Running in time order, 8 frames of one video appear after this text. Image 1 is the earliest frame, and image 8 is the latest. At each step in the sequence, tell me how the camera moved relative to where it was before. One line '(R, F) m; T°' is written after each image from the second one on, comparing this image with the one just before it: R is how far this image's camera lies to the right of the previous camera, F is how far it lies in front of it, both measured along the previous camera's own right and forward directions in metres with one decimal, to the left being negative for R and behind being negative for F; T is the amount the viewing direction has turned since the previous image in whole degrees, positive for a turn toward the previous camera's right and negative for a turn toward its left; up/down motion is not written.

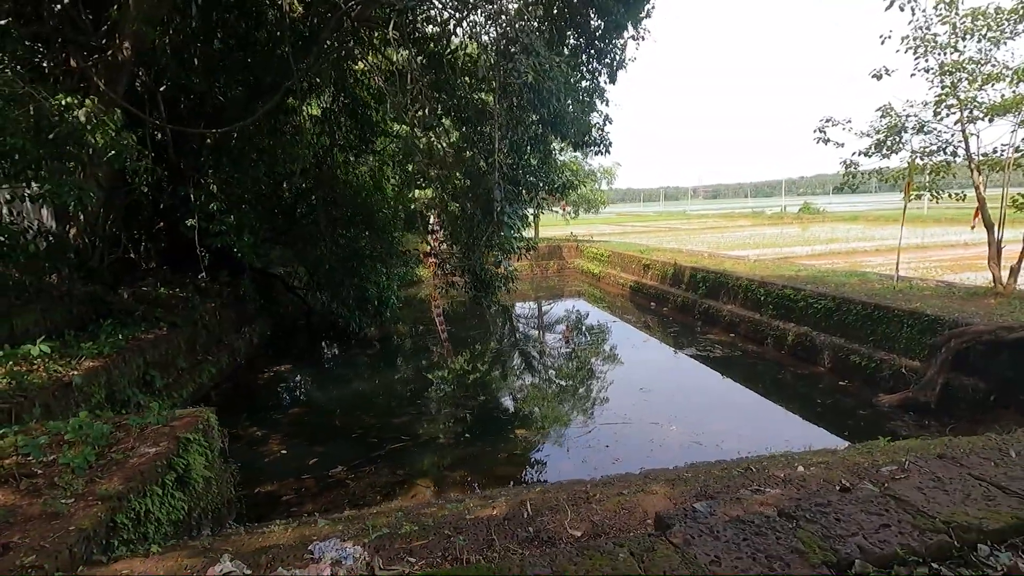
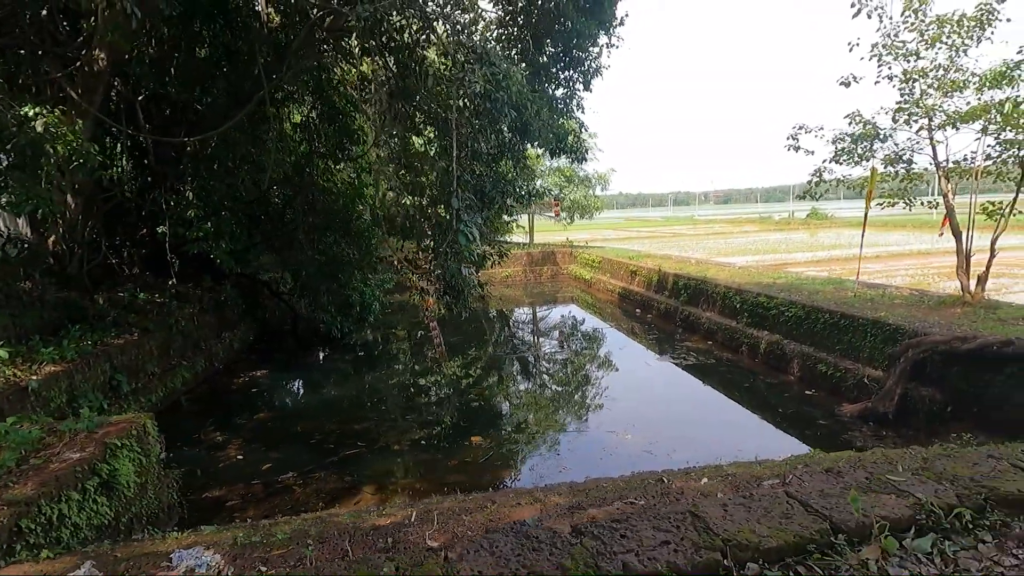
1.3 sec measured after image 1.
(+0.4, 0.0) m; -1°
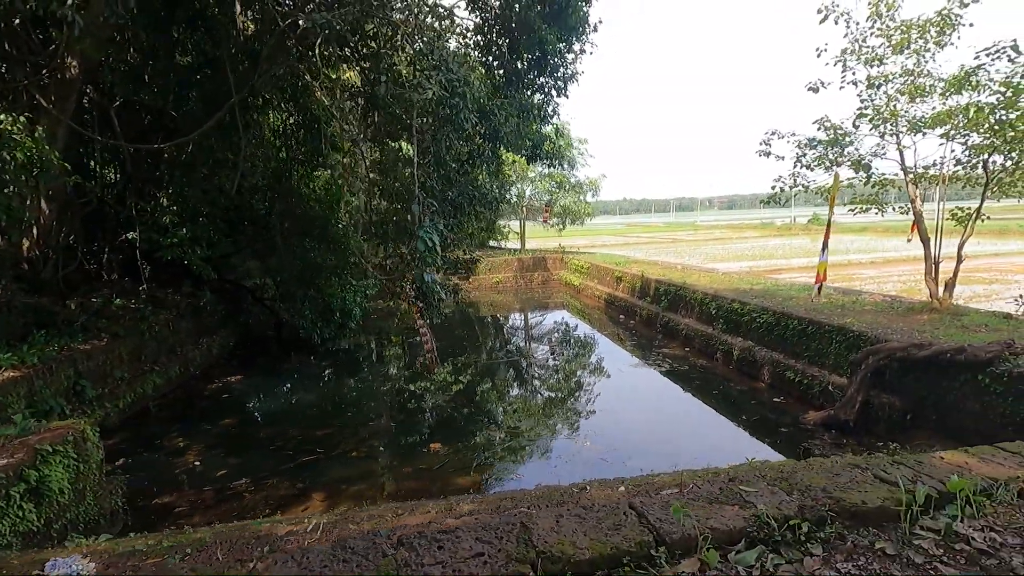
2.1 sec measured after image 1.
(+0.3, 0.0) m; 0°
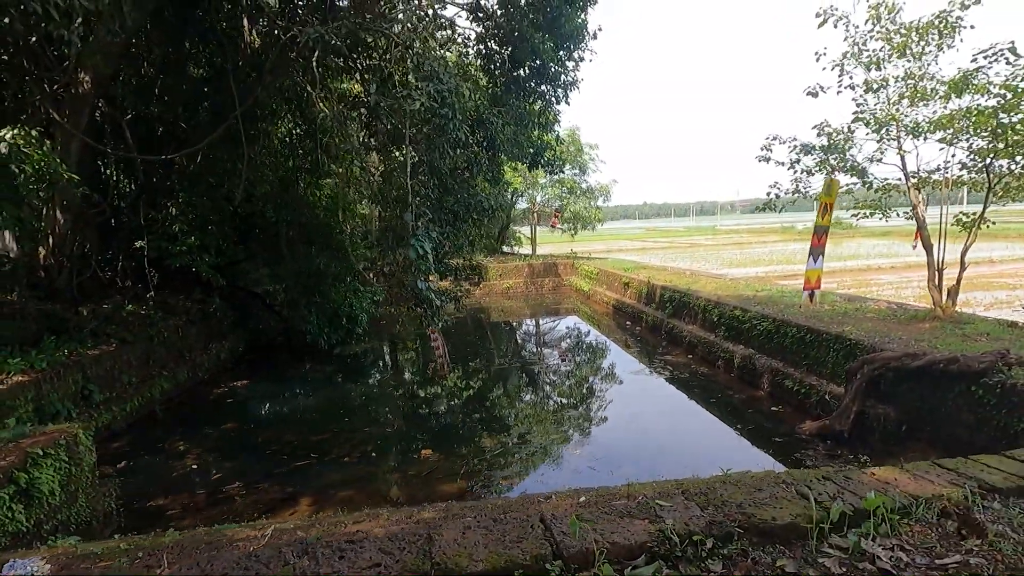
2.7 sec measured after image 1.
(+0.2, 0.0) m; -2°
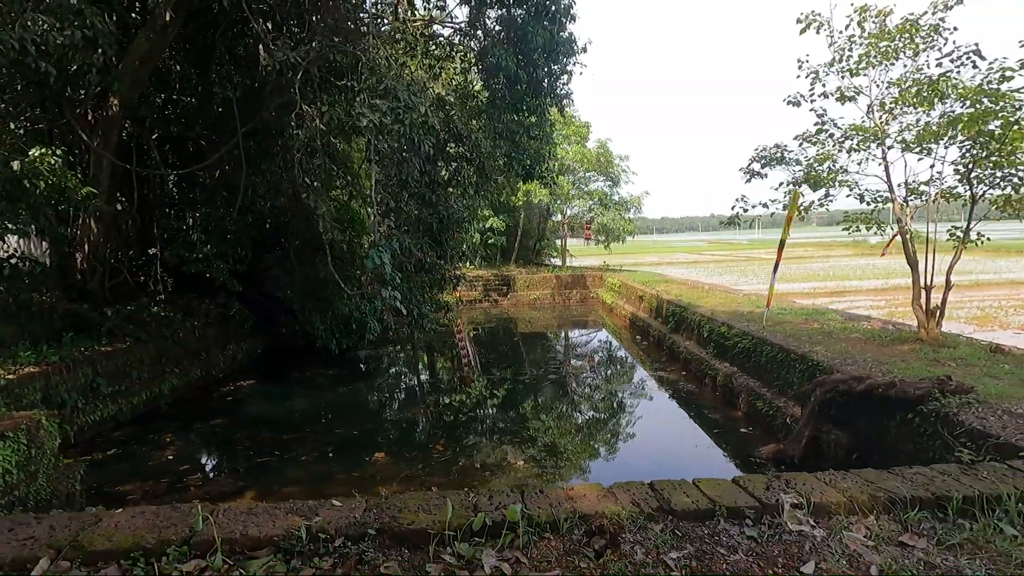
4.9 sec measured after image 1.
(+0.8, 0.0) m; -6°
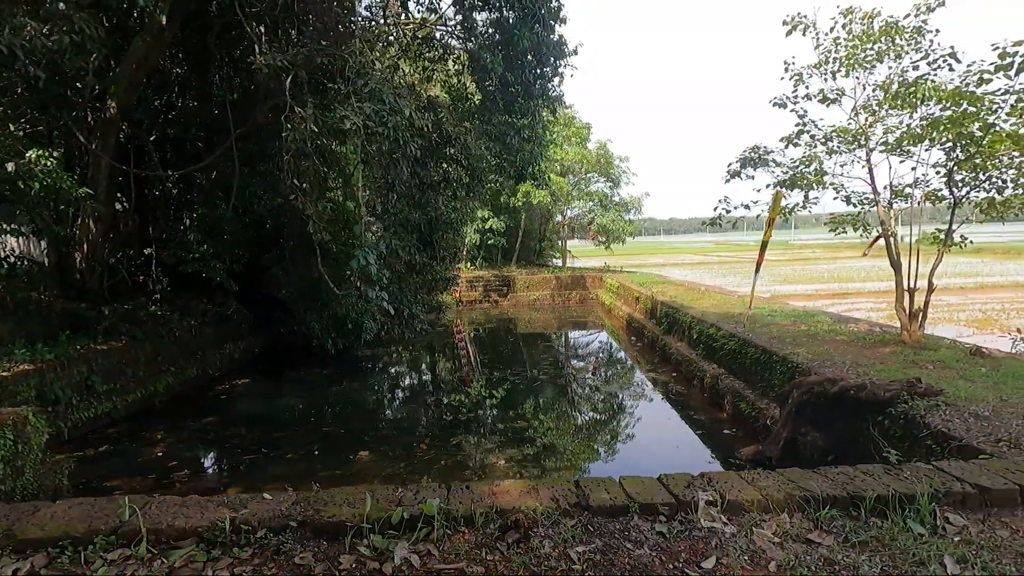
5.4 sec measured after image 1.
(+0.2, 0.0) m; -1°
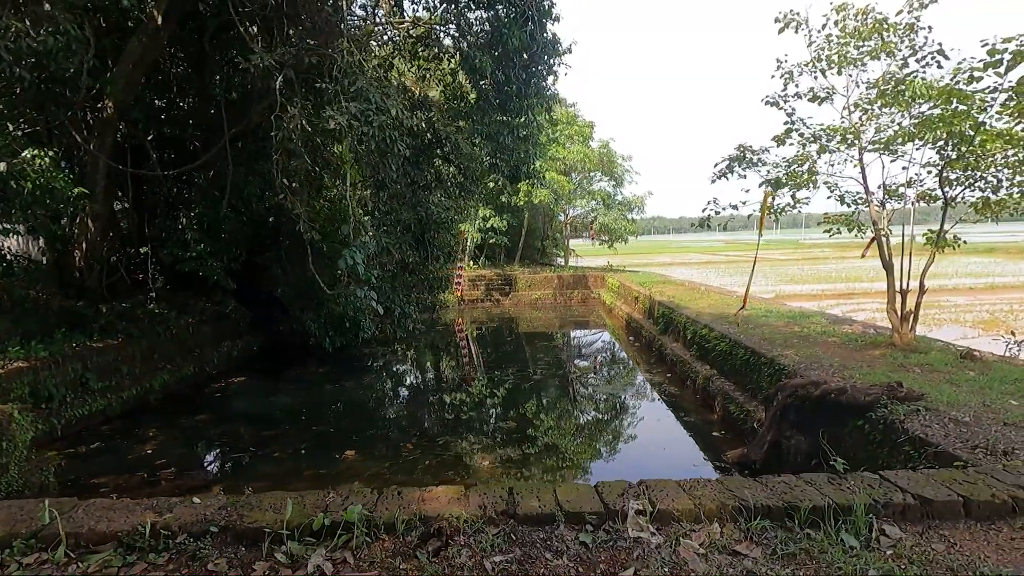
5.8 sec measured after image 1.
(+0.2, 0.0) m; -1°
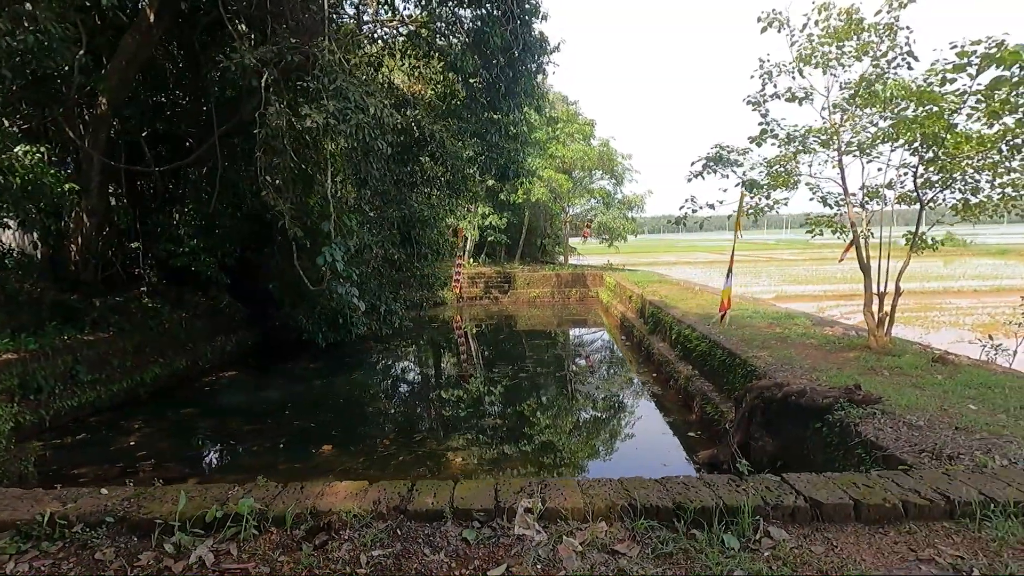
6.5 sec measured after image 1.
(+0.3, 0.0) m; -1°
